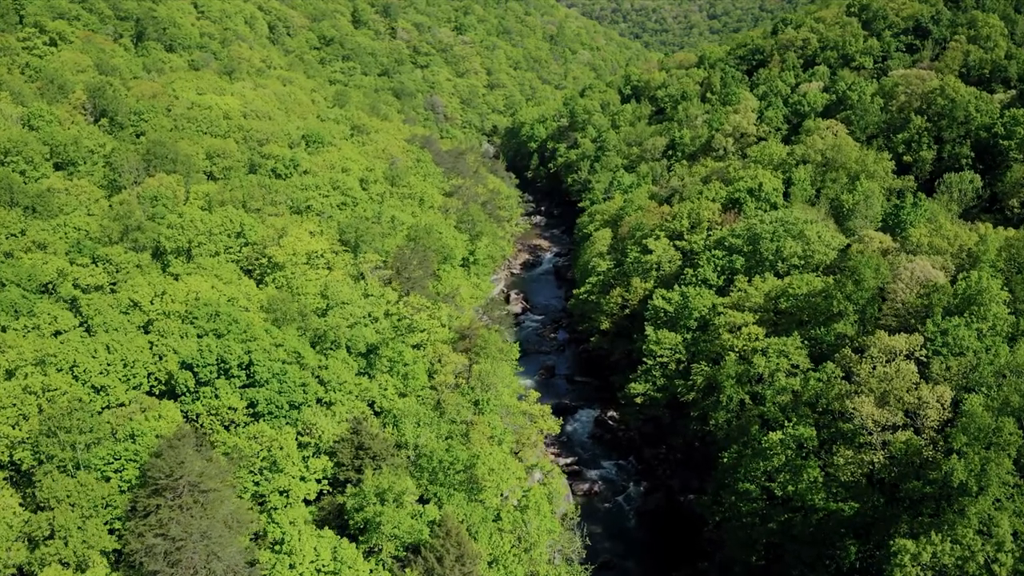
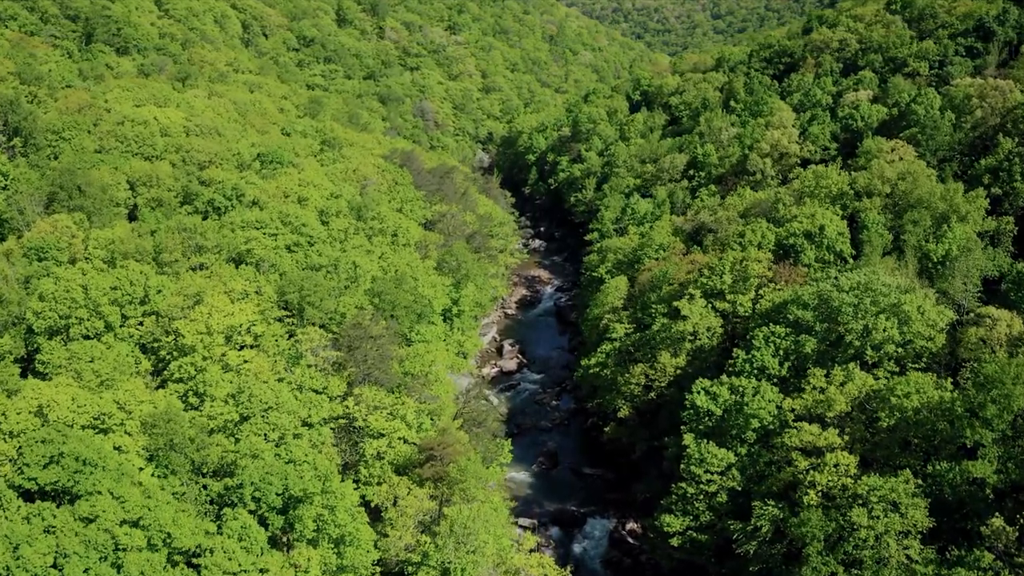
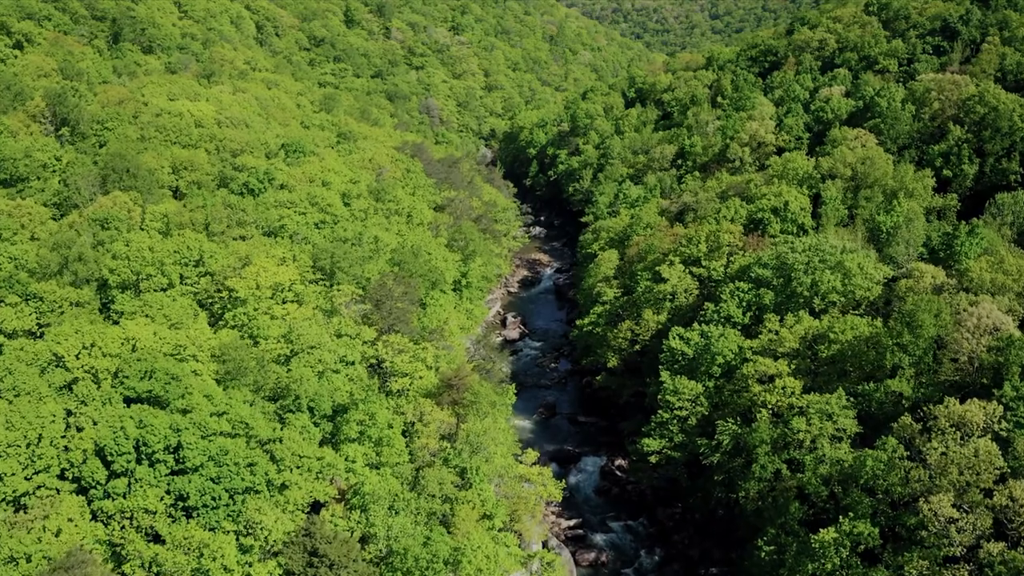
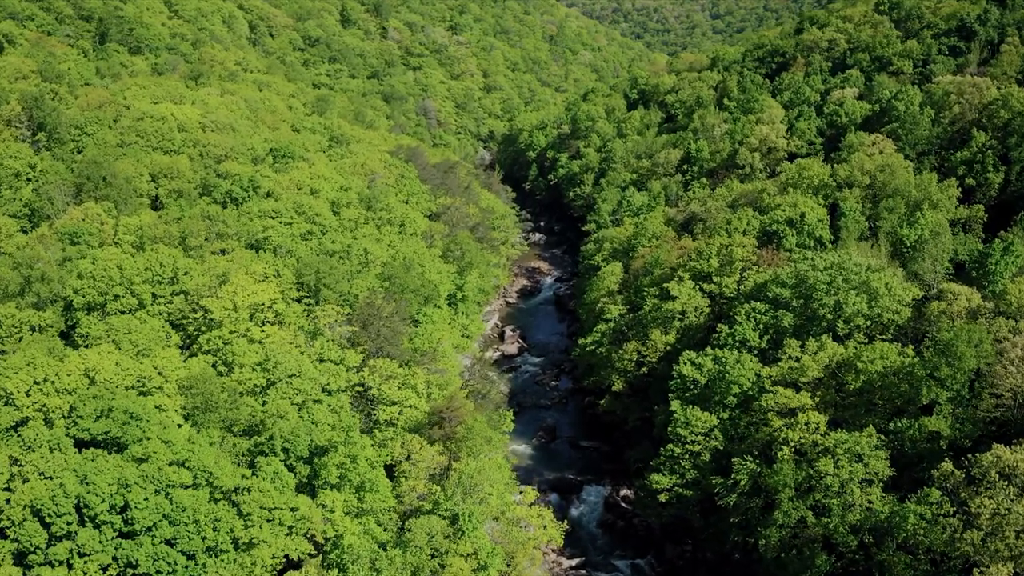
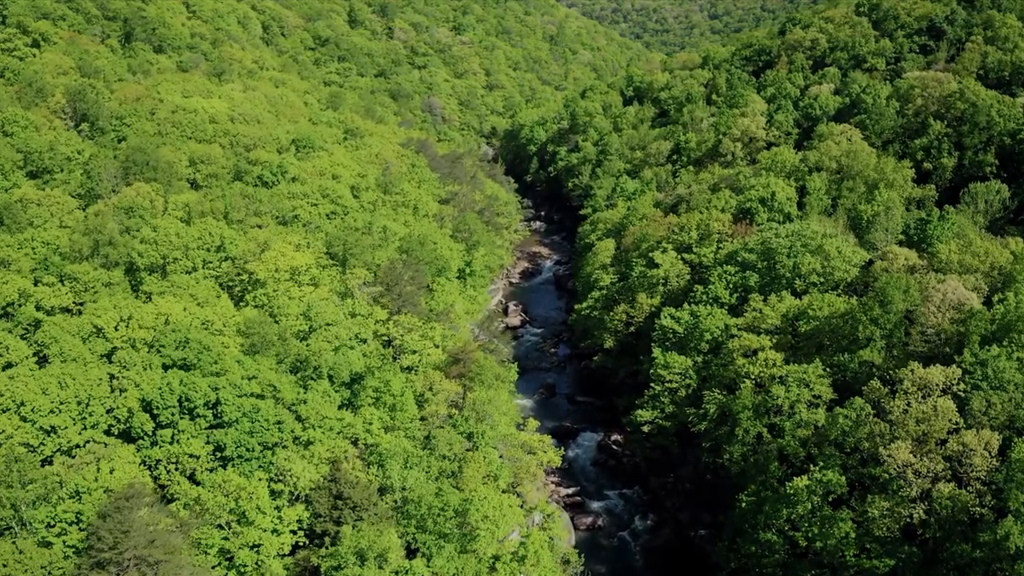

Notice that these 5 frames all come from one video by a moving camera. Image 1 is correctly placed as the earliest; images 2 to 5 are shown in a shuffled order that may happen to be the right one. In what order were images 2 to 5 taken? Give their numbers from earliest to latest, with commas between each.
5, 3, 4, 2
